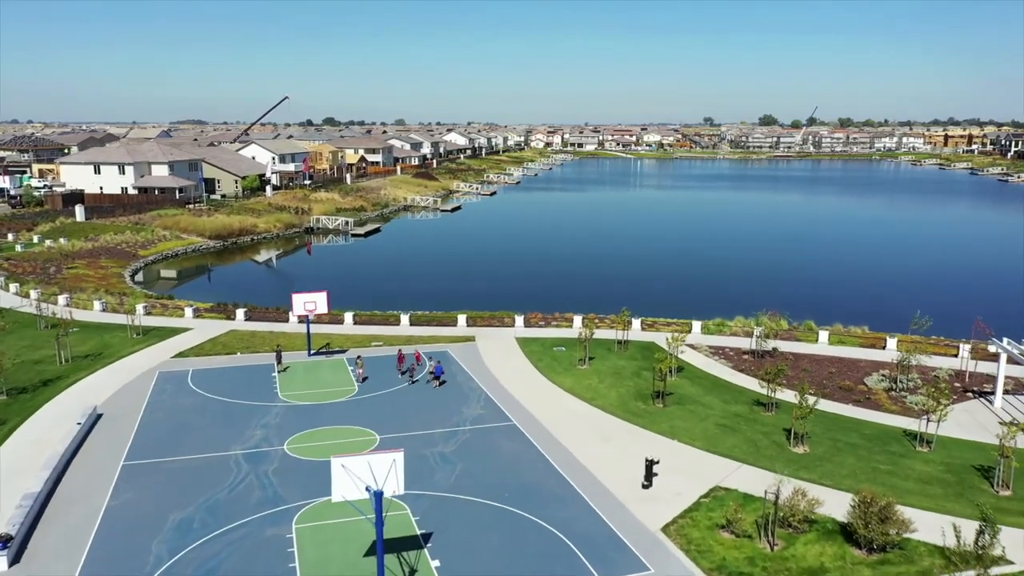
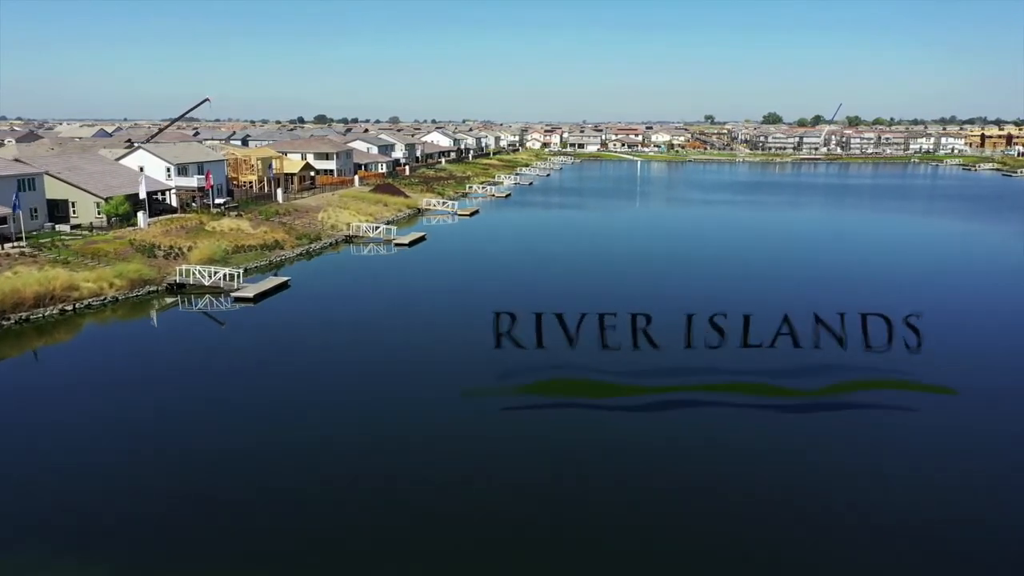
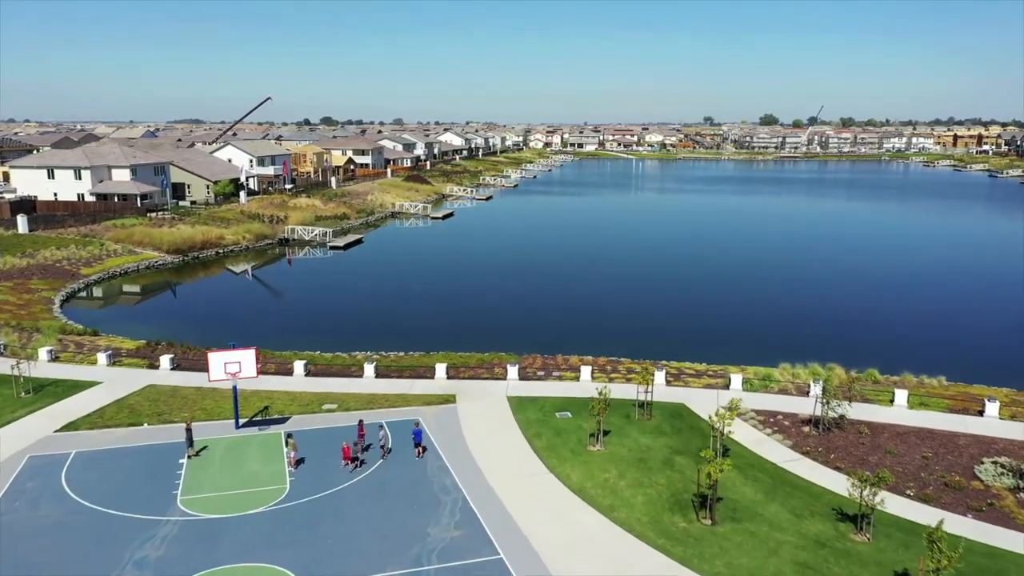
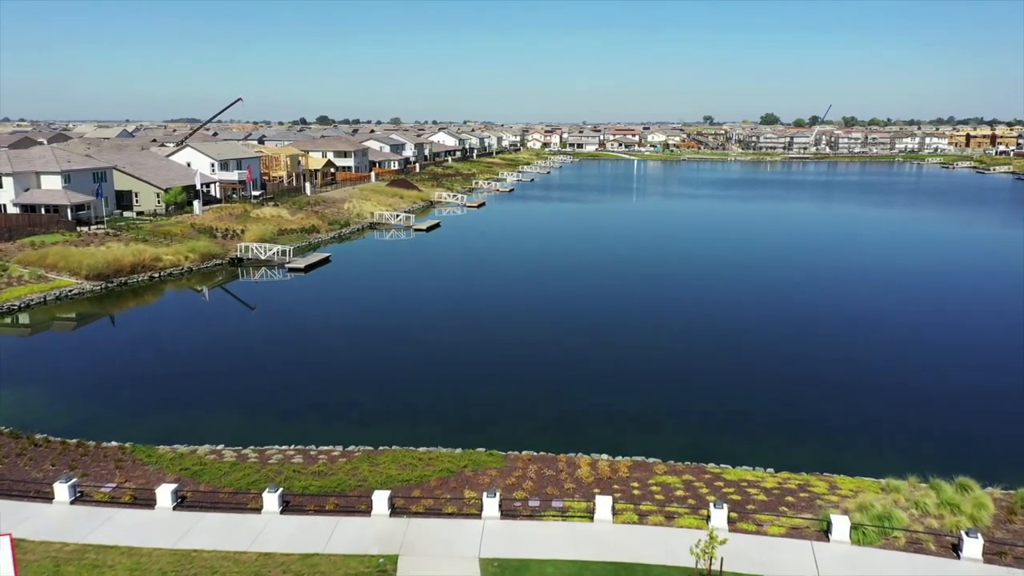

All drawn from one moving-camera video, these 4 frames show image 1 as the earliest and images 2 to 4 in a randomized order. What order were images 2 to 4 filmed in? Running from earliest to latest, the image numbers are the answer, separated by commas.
3, 4, 2
